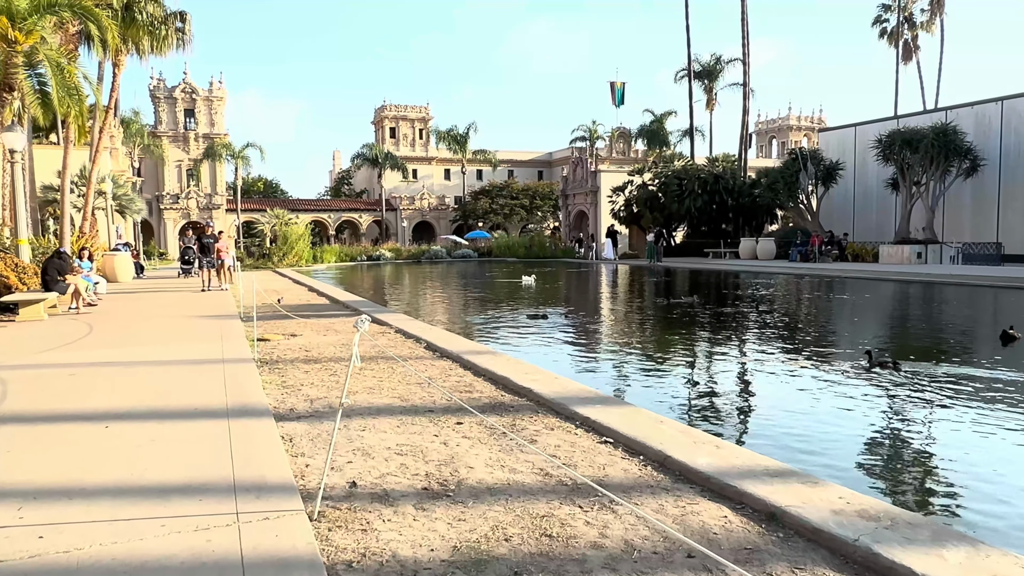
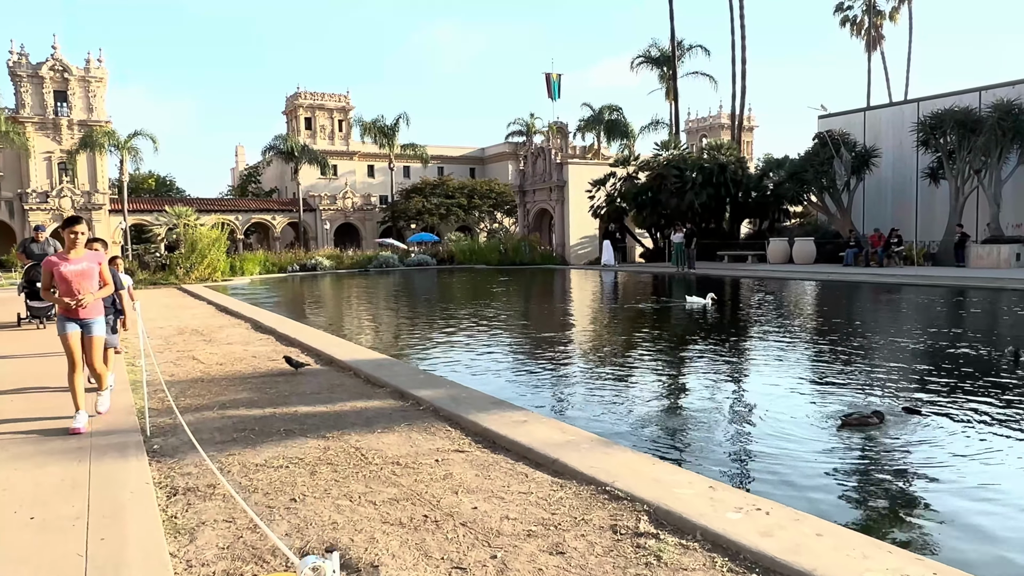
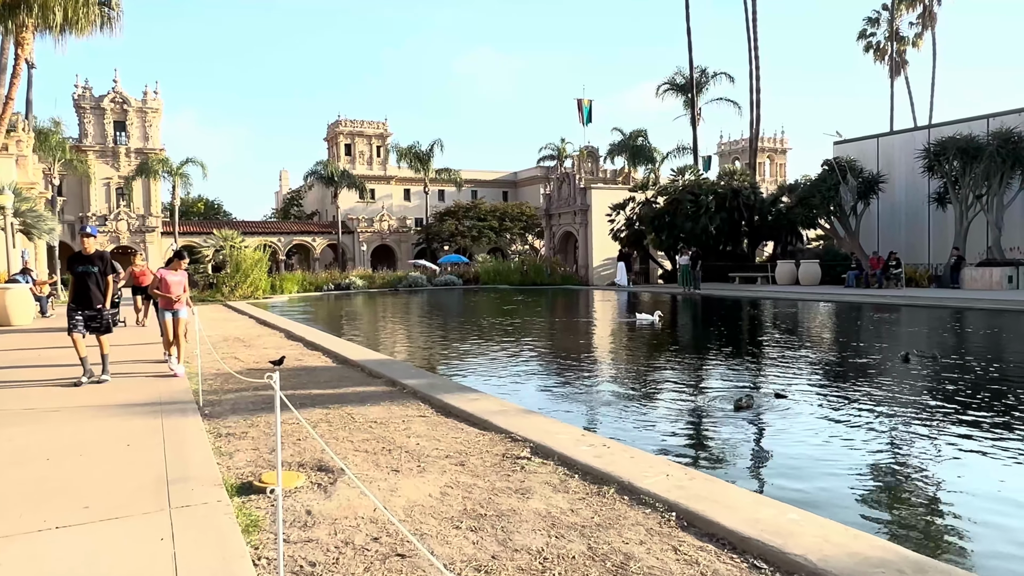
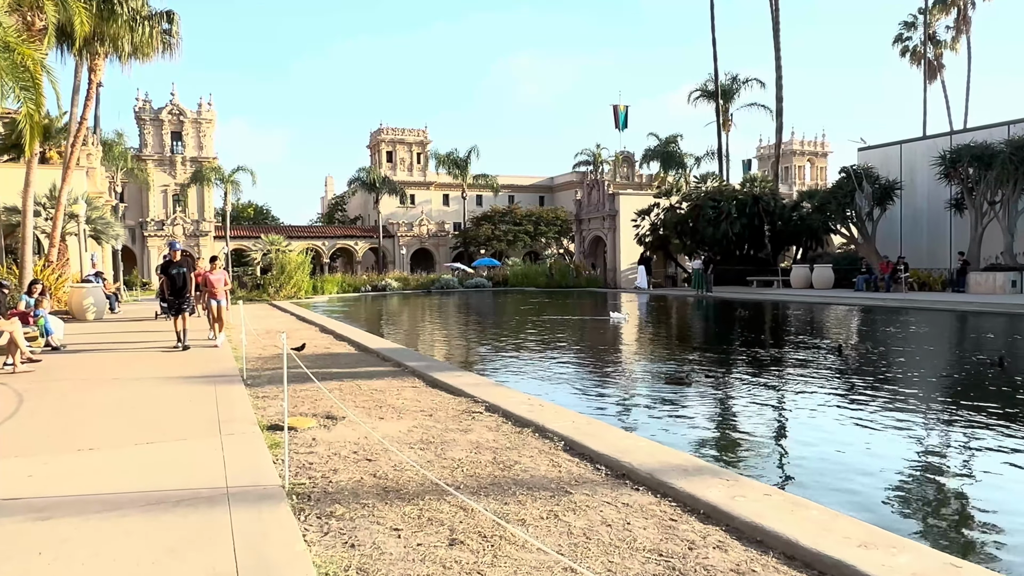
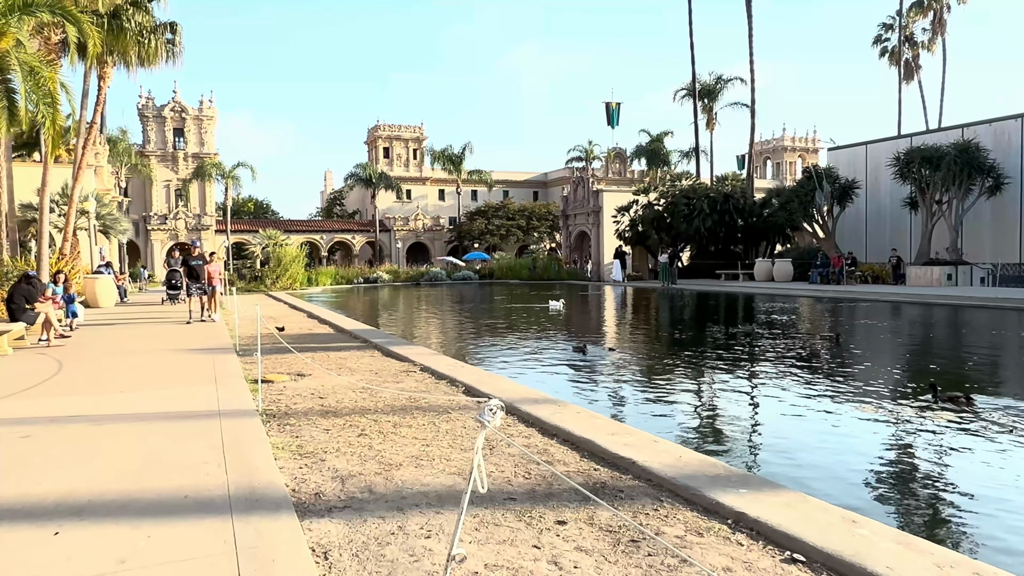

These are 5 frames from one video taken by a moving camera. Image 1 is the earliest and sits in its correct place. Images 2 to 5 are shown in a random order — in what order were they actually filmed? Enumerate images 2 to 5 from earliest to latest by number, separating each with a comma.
5, 4, 3, 2
